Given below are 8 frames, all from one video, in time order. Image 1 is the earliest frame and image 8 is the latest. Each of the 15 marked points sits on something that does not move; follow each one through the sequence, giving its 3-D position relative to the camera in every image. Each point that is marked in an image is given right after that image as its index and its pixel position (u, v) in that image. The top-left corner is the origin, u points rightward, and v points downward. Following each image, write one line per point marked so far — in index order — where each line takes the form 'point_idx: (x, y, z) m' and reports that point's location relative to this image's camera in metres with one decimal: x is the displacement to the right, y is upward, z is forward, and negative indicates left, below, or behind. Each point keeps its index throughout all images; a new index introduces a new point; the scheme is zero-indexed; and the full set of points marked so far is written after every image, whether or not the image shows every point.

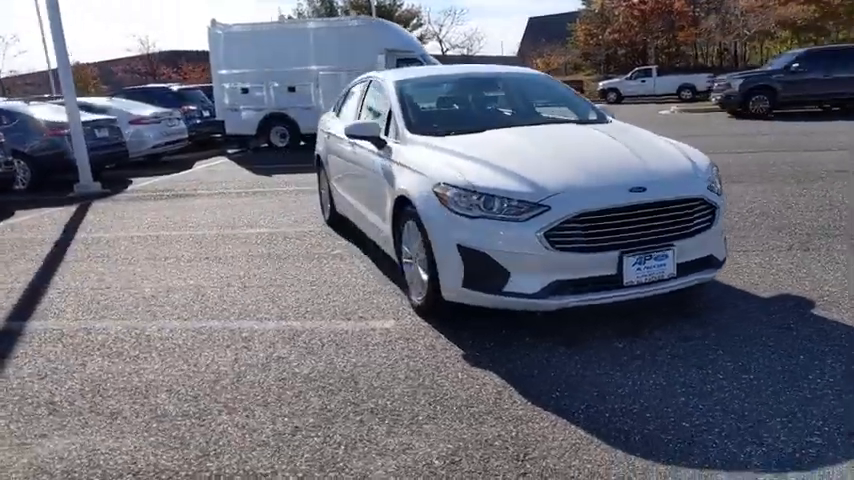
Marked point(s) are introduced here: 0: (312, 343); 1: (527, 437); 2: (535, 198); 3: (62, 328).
0: (-0.8, -0.7, +4.5) m
1: (+0.5, -1.0, +3.2) m
2: (+0.7, +0.3, +4.1) m
3: (-2.9, -0.7, +5.1) m
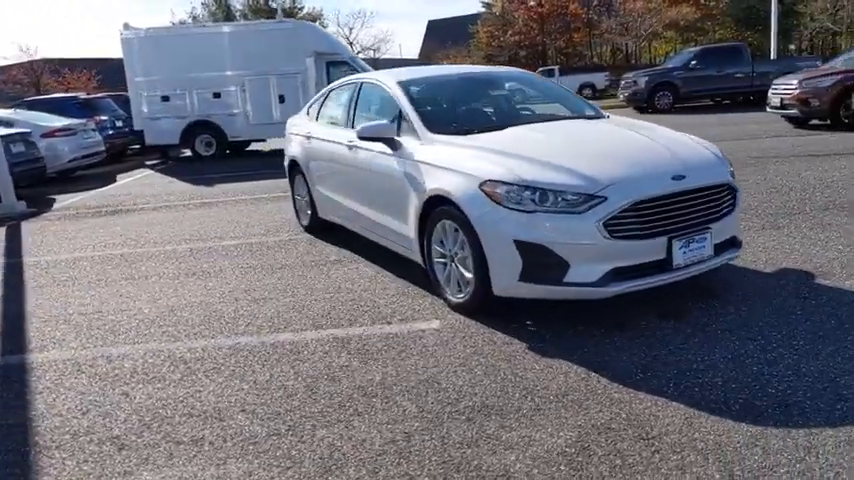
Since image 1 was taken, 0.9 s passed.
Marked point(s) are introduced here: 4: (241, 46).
0: (-0.4, -0.8, +4.5) m
1: (+1.1, -0.9, +3.3) m
2: (+1.1, +0.3, +4.2) m
3: (-2.6, -0.9, +4.7) m
4: (-4.9, +5.1, +16.8) m
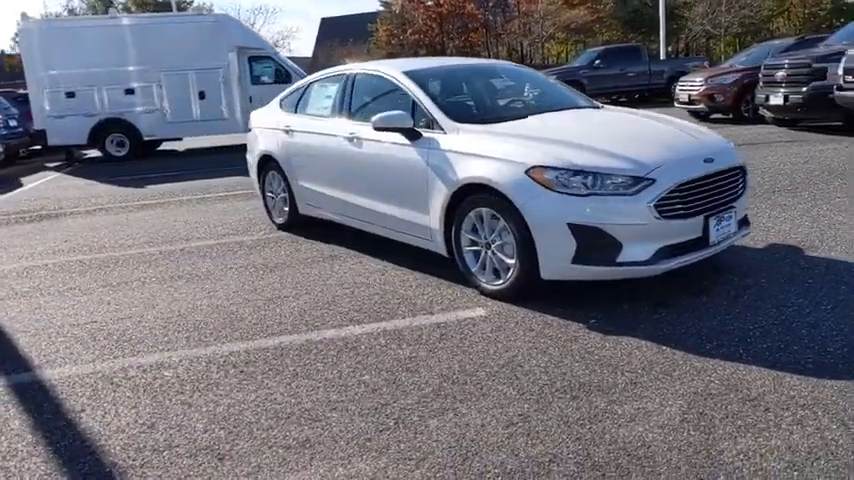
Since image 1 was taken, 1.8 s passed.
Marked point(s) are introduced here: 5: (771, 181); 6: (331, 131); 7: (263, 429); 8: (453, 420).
0: (0.0, -0.7, +4.4) m
1: (+1.7, -0.8, +3.6) m
2: (+1.5, +0.5, +4.4) m
3: (-2.2, -0.9, +4.3) m
4: (-6.7, +5.0, +15.8) m
5: (+4.6, +0.8, +8.6) m
6: (-1.0, +1.1, +6.6) m
7: (-0.9, -1.0, +3.4) m
8: (+0.2, -1.0, +3.4) m
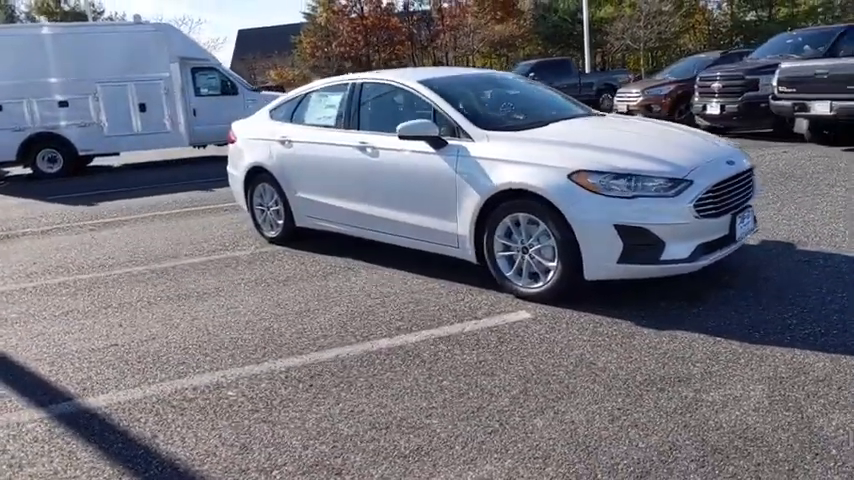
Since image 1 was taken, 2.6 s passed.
0: (+0.4, -0.7, +4.4) m
1: (+2.2, -0.8, +3.8) m
2: (+1.9, +0.5, +4.7) m
3: (-1.7, -1.0, +4.0) m
4: (-7.9, +4.5, +15.0) m
5: (+4.4, +0.8, +9.2) m
6: (-0.9, +1.0, +6.5) m
7: (-0.3, -1.1, +3.4) m
8: (+0.7, -1.0, +3.4) m
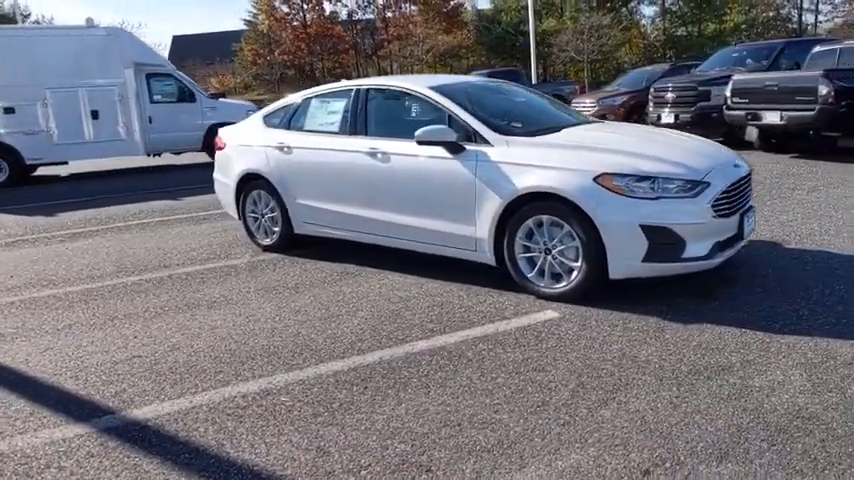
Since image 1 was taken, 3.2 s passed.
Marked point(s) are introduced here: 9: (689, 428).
0: (+0.7, -0.7, +4.6) m
1: (+2.6, -0.7, +4.1) m
2: (+2.1, +0.5, +5.0) m
3: (-1.4, -1.0, +4.0) m
4: (-8.7, +4.2, +14.3) m
5: (+4.2, +0.8, +9.8) m
6: (-0.8, +1.0, +6.6) m
7: (+0.1, -1.1, +3.4) m
8: (+1.1, -1.0, +3.6) m
9: (+1.4, -1.0, +3.4) m
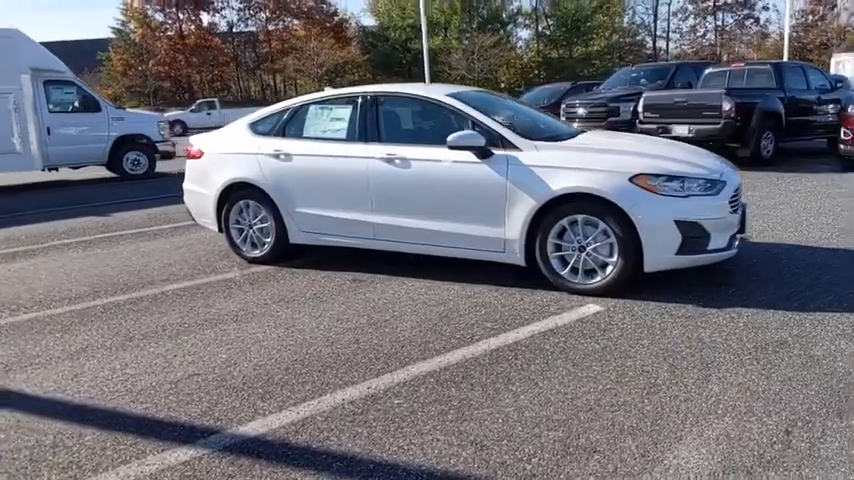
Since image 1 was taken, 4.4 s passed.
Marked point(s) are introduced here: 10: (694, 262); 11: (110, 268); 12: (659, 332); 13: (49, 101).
0: (+1.3, -0.7, +4.8) m
1: (+3.2, -0.6, +4.8) m
2: (+2.5, +0.5, +5.5) m
3: (-0.7, -1.0, +3.8) m
4: (-10.1, +3.7, +12.5) m
5: (+3.6, +0.8, +10.6) m
6: (-0.7, +0.9, +6.5) m
7: (+0.9, -1.0, +3.6) m
8: (+1.9, -0.9, +3.9) m
9: (+2.2, -0.9, +3.8) m
10: (+2.3, -0.2, +5.5) m
11: (-3.8, -0.3, +7.6) m
12: (+1.7, -0.7, +4.8) m
13: (-8.4, +3.1, +14.2) m
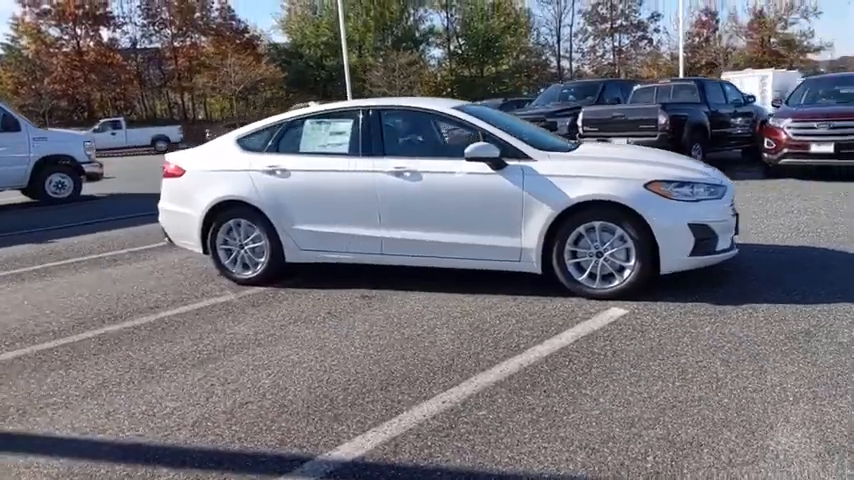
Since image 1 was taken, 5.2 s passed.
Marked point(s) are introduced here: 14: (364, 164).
0: (+1.6, -0.7, +5.0) m
1: (+3.5, -0.6, +5.2) m
2: (+2.7, +0.5, +5.9) m
3: (-0.1, -1.1, +3.7) m
4: (-10.9, +3.0, +11.0) m
5: (+3.0, +0.6, +11.1) m
6: (-0.7, +0.7, +6.4) m
7: (+1.5, -1.0, +3.7) m
8: (+2.3, -0.9, +4.2) m
9: (+2.7, -0.9, +4.1) m
10: (+2.5, -0.2, +5.8) m
11: (-3.8, -0.6, +7.0) m
12: (+2.1, -0.7, +5.0) m
13: (-9.5, +2.5, +12.9) m
14: (-0.6, +0.8, +6.4) m
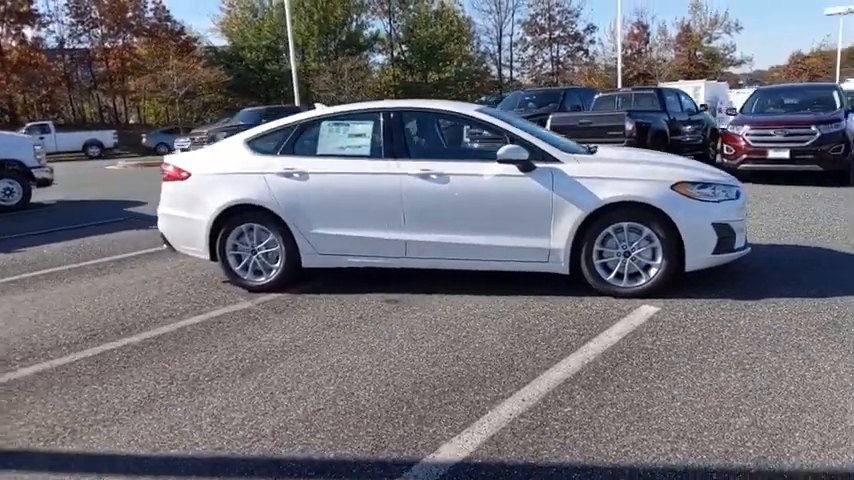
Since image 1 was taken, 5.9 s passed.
0: (+2.0, -0.7, +5.2) m
1: (+3.9, -0.6, +5.6) m
2: (+3.0, +0.5, +6.2) m
3: (+0.4, -1.1, +3.7) m
4: (-11.1, +2.8, +9.9) m
5: (+2.7, +0.6, +11.4) m
6: (-0.4, +0.7, +6.3) m
7: (+2.0, -1.0, +3.8) m
8: (+2.8, -0.8, +4.5) m
9: (+3.2, -0.8, +4.4) m
10: (+2.8, -0.2, +6.1) m
11: (-3.6, -0.7, +6.5) m
12: (+2.5, -0.7, +5.2) m
13: (-9.9, +2.3, +11.9) m
14: (-0.4, +0.7, +6.3) m
